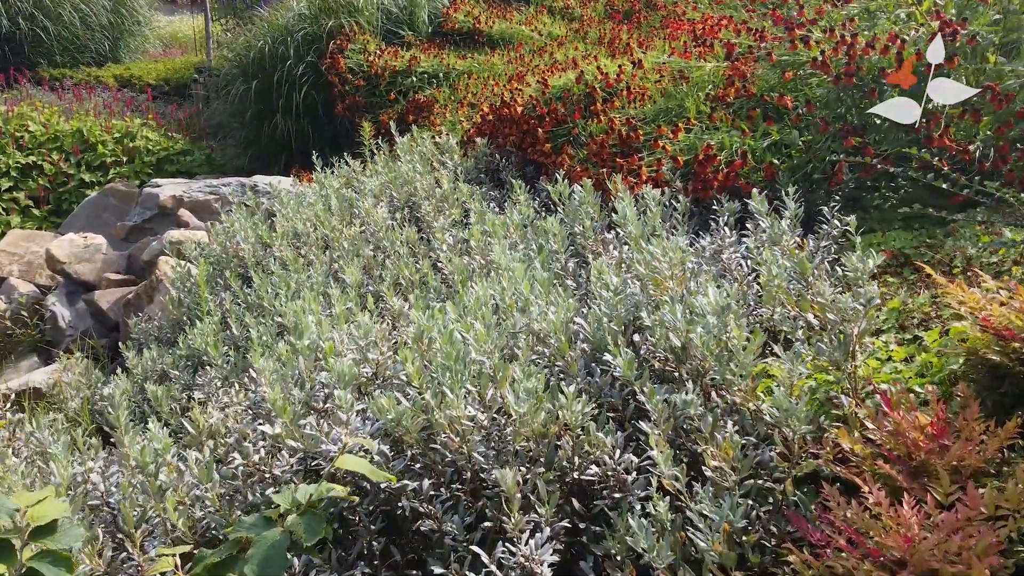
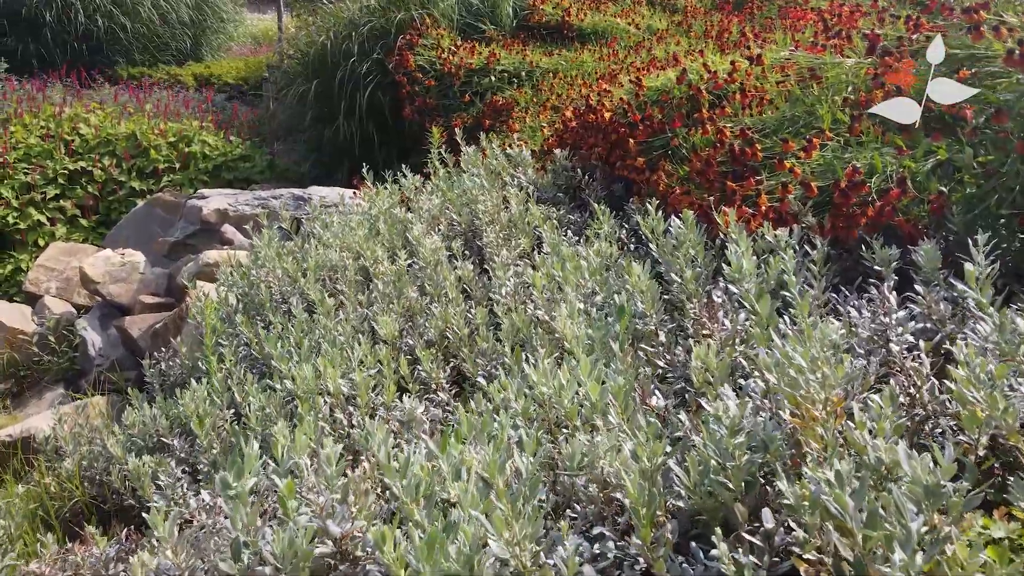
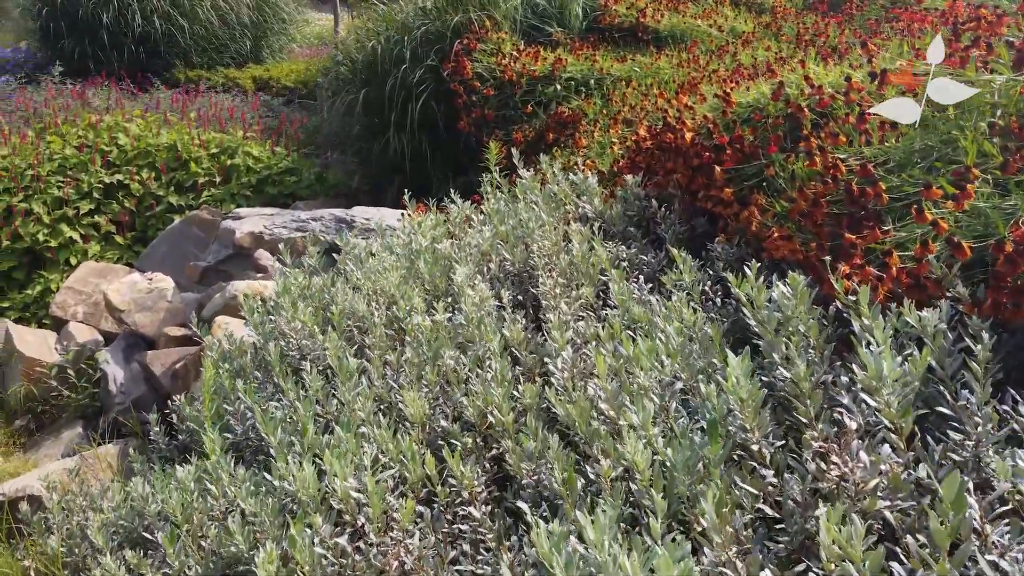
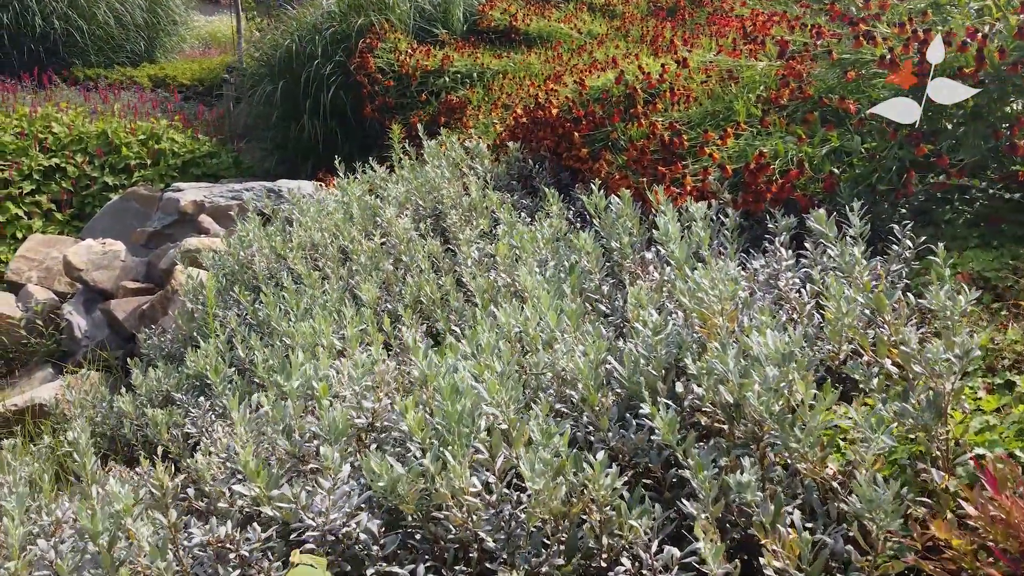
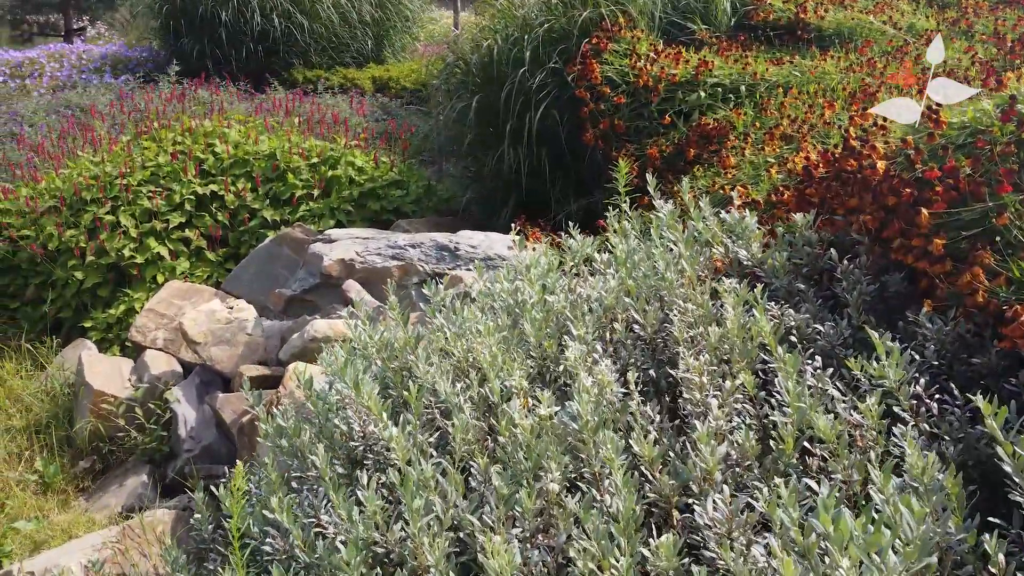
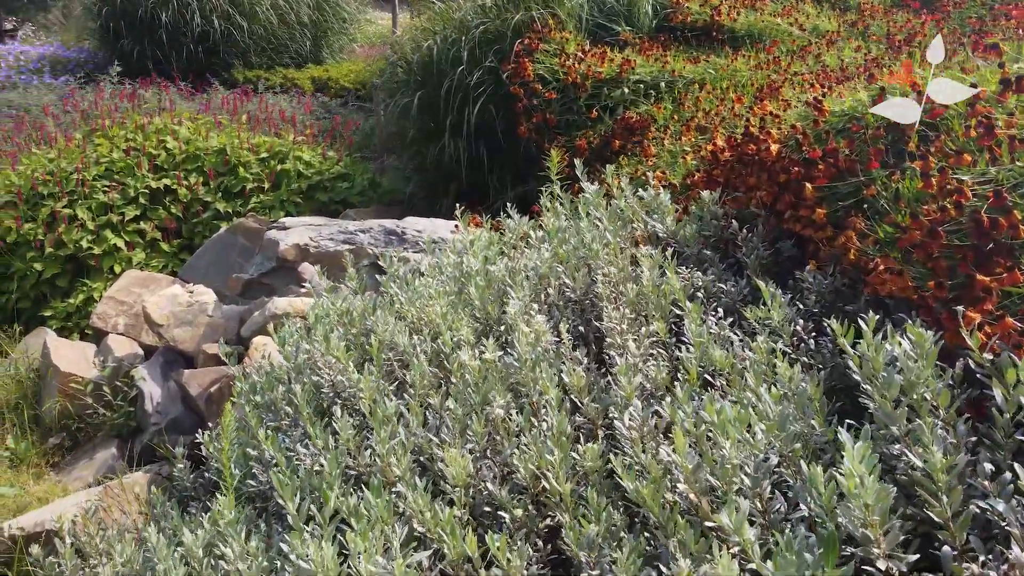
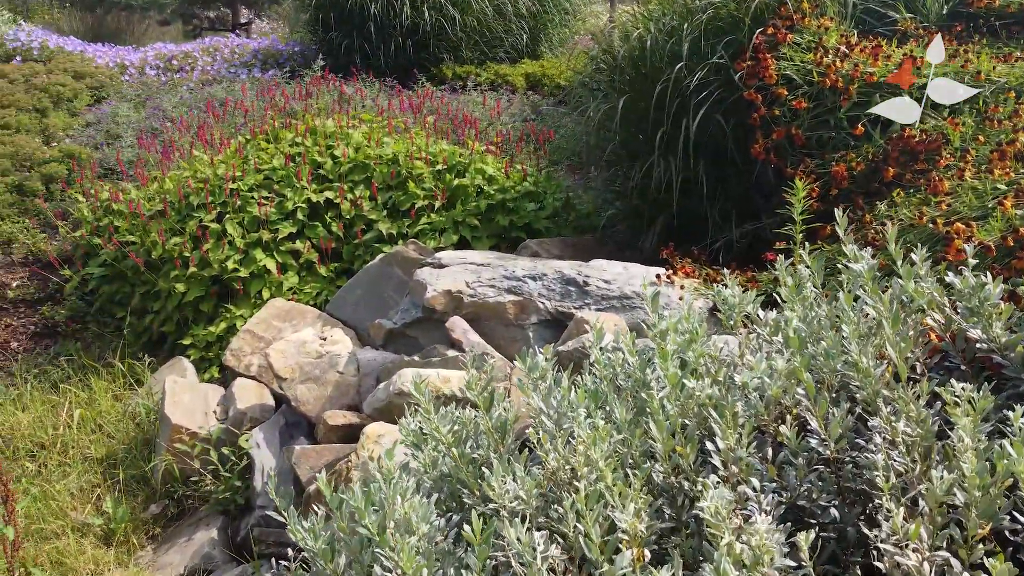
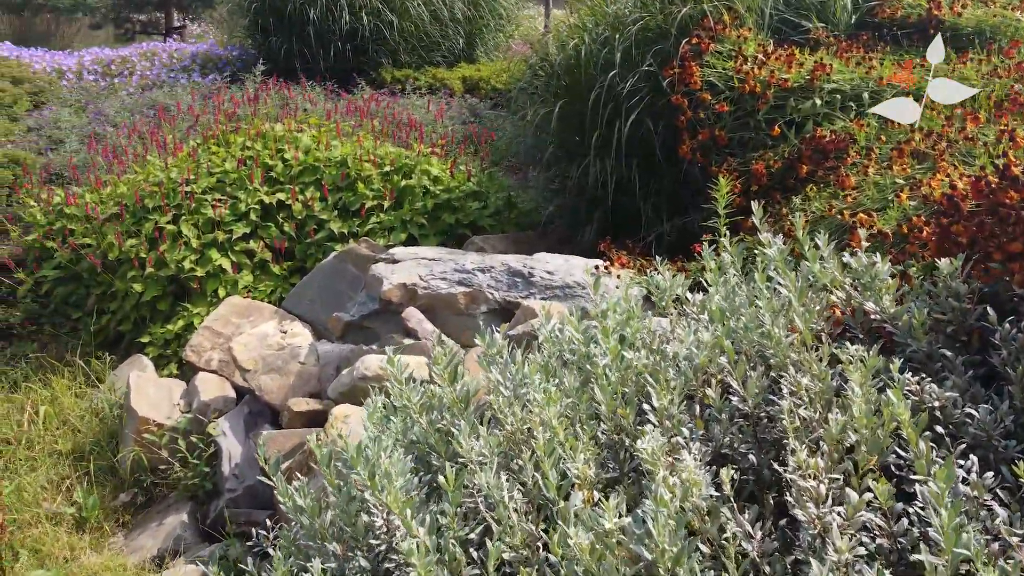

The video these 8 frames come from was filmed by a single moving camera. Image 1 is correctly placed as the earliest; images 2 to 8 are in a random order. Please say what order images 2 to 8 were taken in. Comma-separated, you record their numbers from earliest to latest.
4, 2, 3, 6, 5, 8, 7
